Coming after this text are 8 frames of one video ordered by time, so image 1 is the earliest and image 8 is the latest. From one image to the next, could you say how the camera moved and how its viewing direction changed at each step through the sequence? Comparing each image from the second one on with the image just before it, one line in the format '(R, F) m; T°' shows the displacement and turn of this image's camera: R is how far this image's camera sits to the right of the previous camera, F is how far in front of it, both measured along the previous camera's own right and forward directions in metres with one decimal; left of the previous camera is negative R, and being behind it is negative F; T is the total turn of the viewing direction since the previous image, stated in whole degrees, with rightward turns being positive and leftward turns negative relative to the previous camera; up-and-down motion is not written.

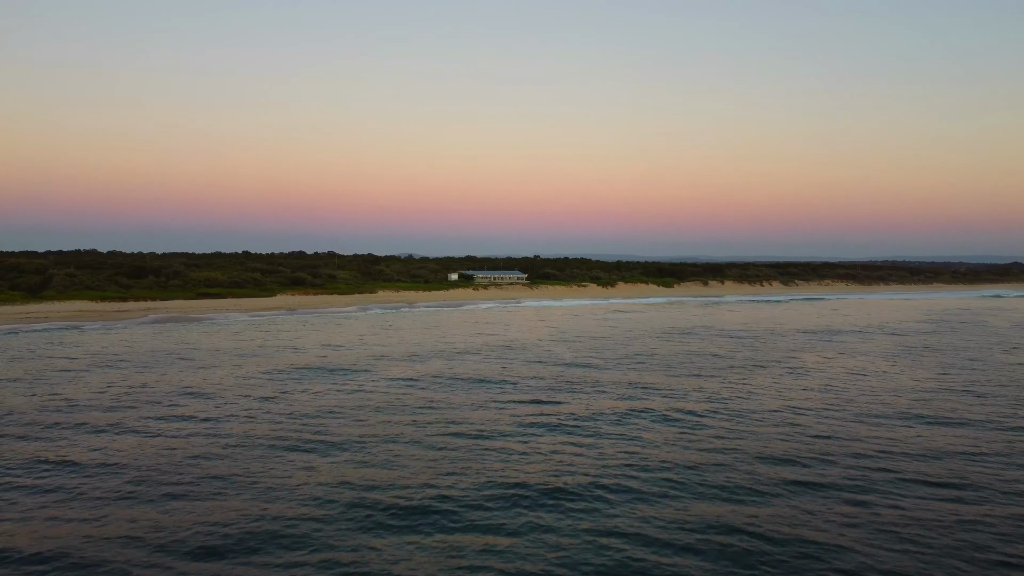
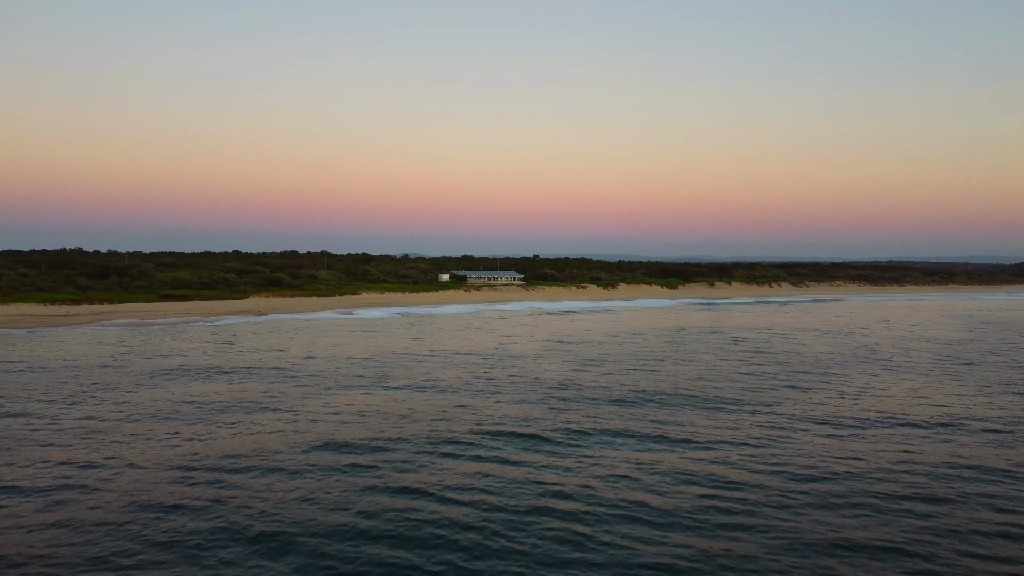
(+0.3, +2.8) m; 0°
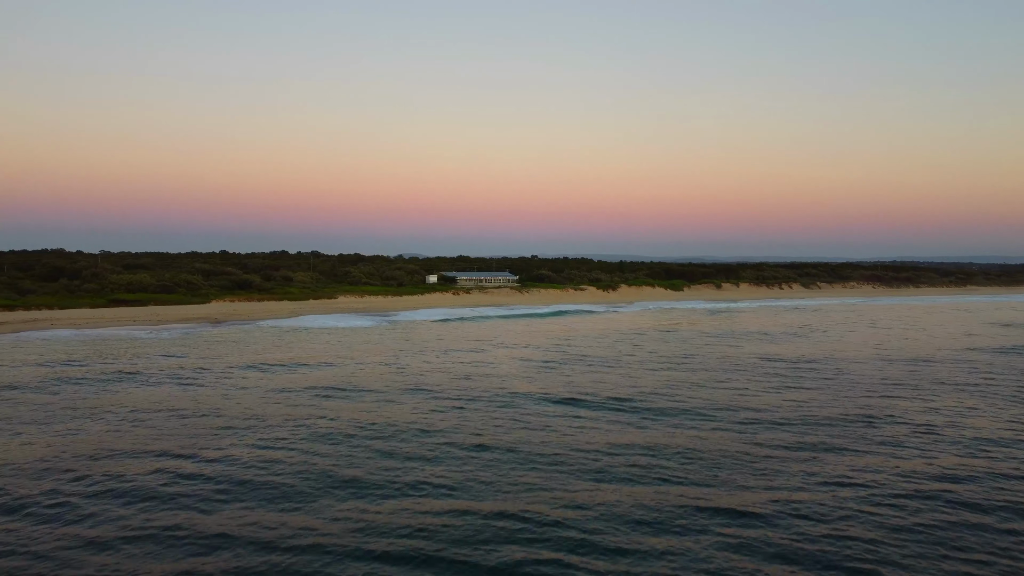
(+0.3, +3.2) m; 0°
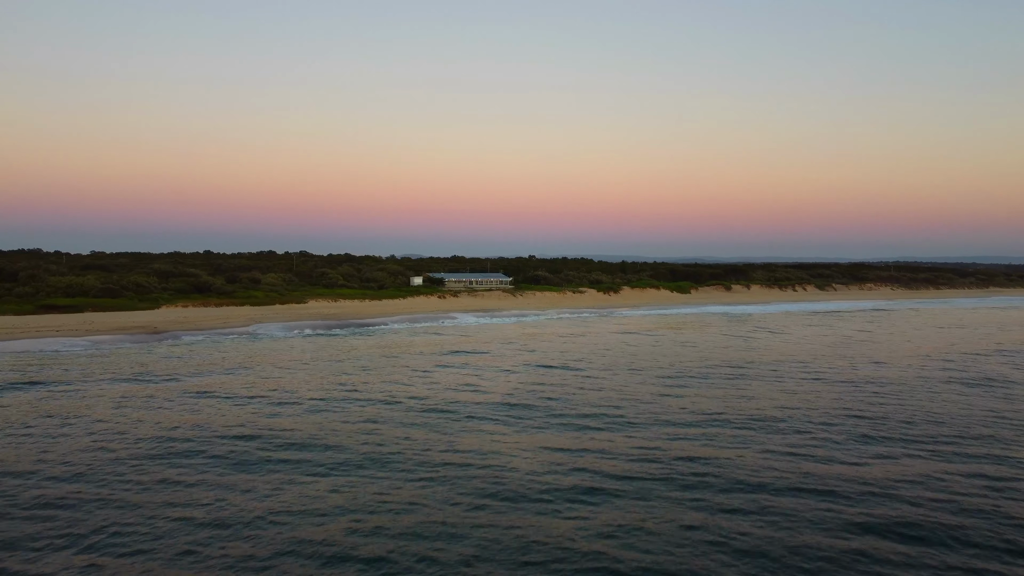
(+0.3, +3.6) m; 0°
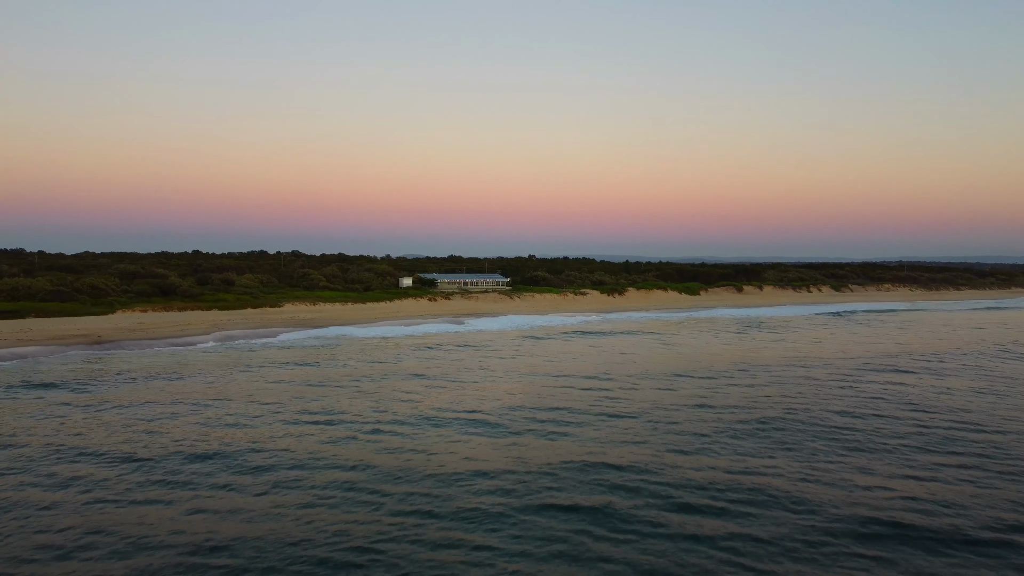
(+0.1, +2.8) m; 0°
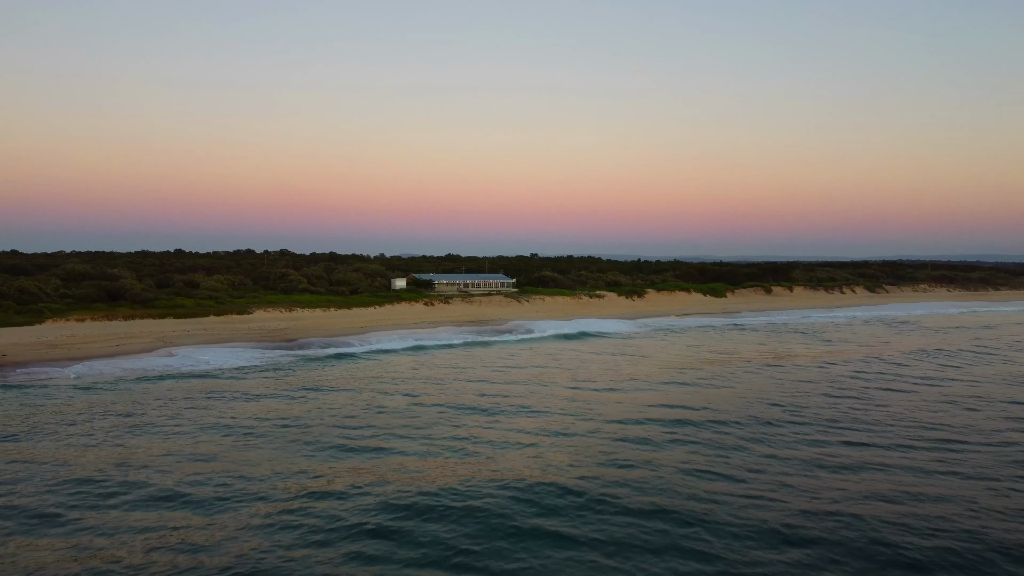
(-0.4, +4.2) m; 0°
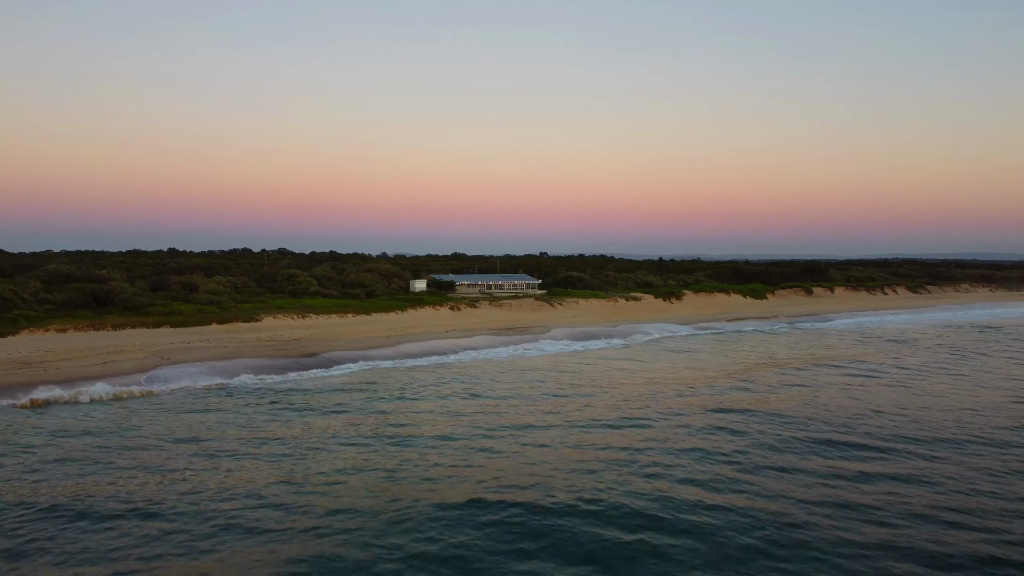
(-1.1, +2.9) m; 0°
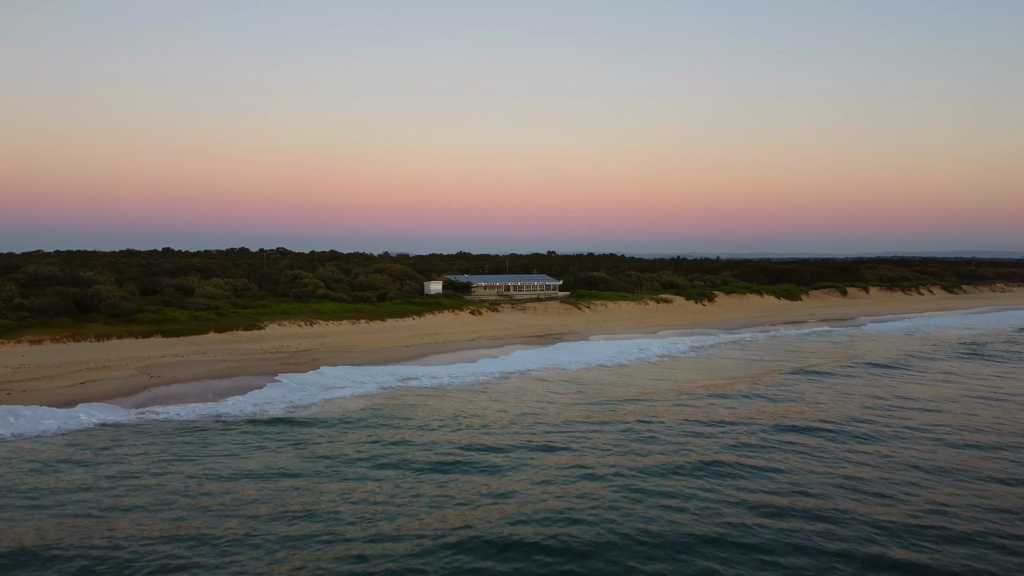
(-0.7, +2.2) m; 0°
